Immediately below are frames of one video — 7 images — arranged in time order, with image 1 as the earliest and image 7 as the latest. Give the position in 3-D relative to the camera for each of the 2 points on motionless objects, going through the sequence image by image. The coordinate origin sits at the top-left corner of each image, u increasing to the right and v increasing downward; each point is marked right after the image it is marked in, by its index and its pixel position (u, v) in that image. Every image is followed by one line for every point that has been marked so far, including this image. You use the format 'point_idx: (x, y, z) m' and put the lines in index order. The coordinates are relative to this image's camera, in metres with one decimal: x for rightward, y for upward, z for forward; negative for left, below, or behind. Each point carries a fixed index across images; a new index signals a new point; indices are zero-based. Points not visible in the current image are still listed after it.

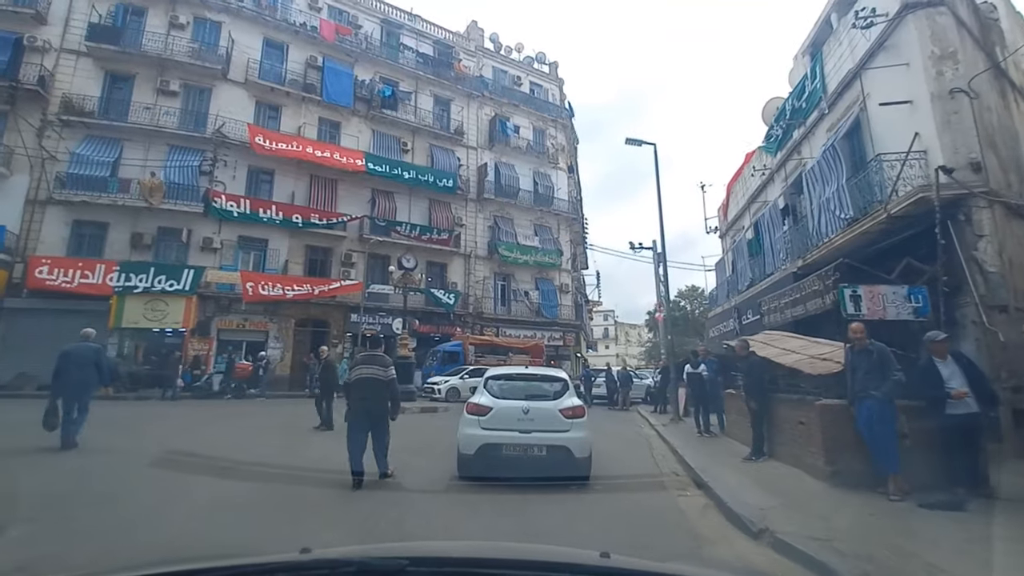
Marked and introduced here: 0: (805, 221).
0: (+7.3, +1.7, +14.6) m
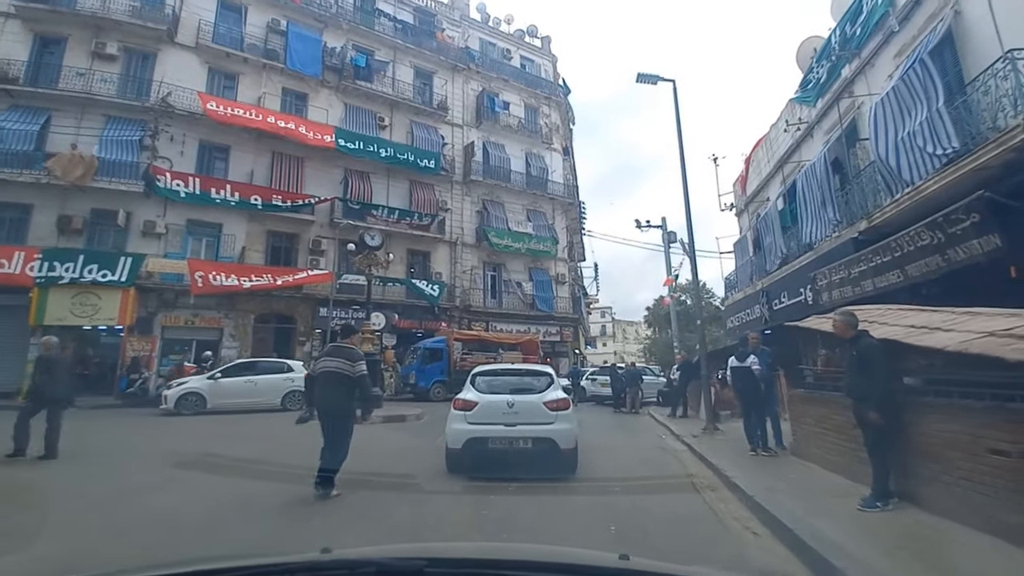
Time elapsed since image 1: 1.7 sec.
0: (+7.0, +2.2, +11.6) m
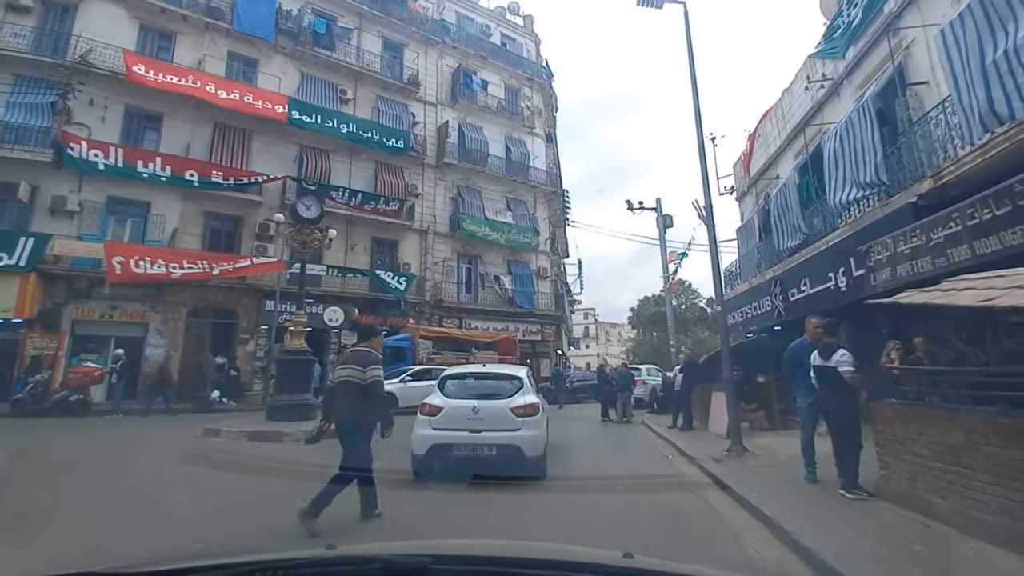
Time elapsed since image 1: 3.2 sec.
0: (+6.4, +2.6, +9.1) m
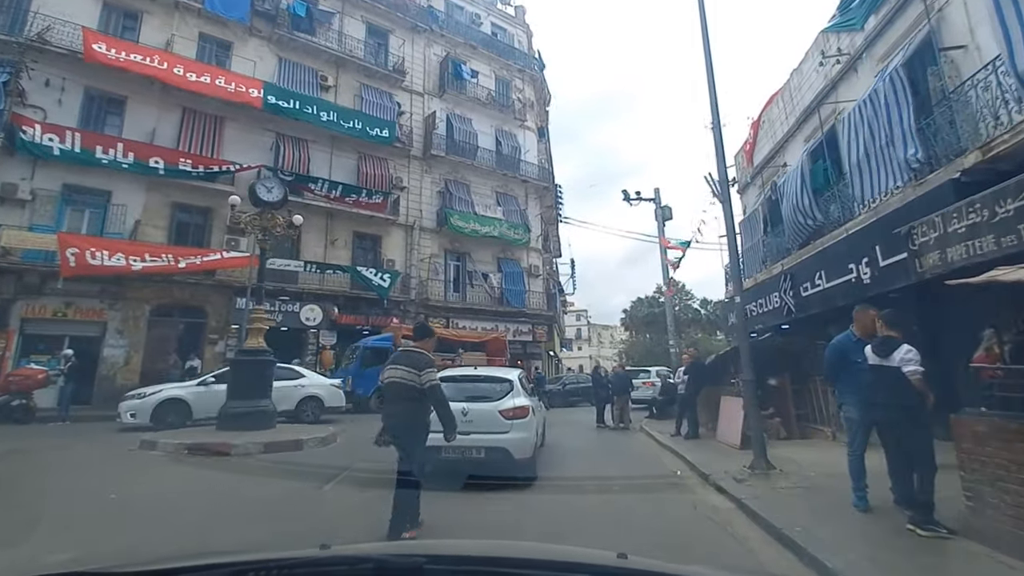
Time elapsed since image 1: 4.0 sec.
0: (+6.2, +2.7, +7.9) m
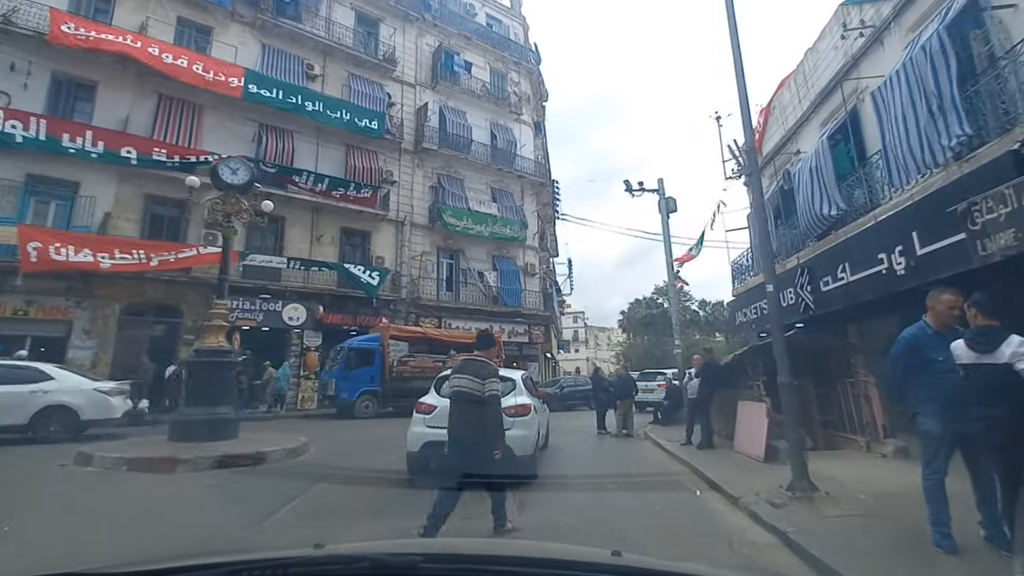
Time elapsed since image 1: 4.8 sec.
0: (+6.1, +2.8, +6.9) m
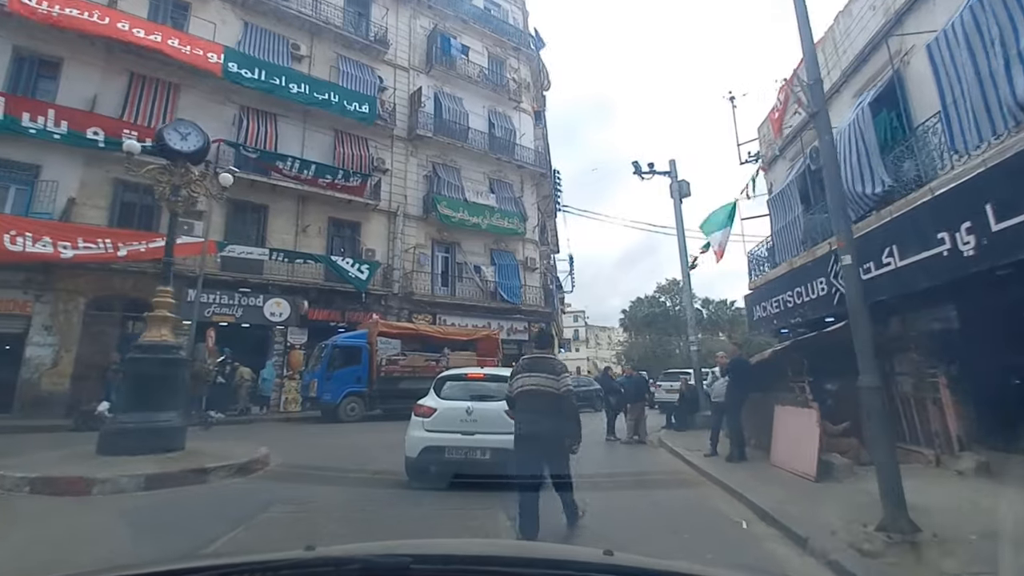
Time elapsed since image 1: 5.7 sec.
0: (+6.1, +3.0, +5.6) m
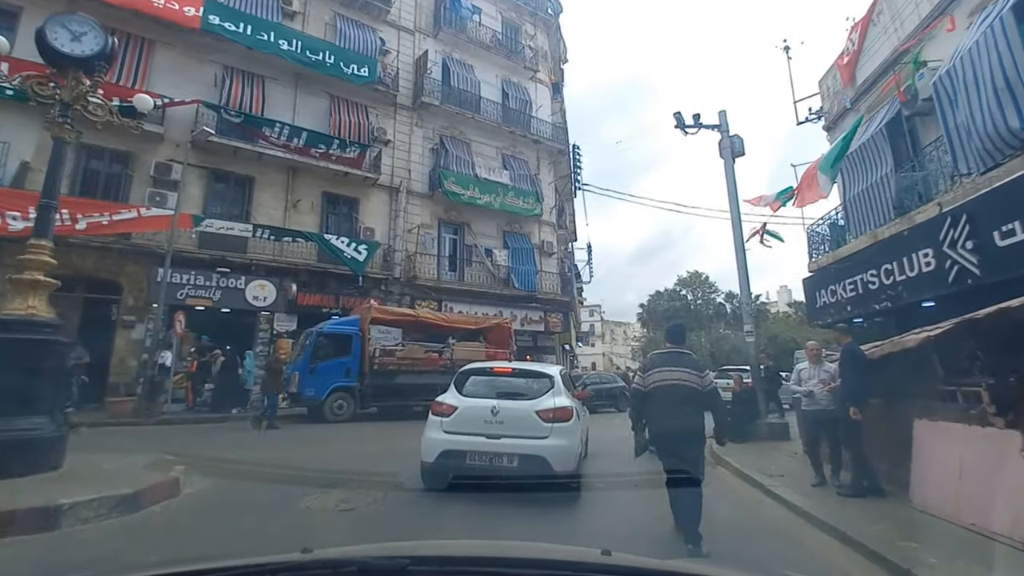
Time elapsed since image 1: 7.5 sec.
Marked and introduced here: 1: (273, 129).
0: (+6.2, +3.4, +3.1) m
1: (-7.0, +4.7, +17.4) m
